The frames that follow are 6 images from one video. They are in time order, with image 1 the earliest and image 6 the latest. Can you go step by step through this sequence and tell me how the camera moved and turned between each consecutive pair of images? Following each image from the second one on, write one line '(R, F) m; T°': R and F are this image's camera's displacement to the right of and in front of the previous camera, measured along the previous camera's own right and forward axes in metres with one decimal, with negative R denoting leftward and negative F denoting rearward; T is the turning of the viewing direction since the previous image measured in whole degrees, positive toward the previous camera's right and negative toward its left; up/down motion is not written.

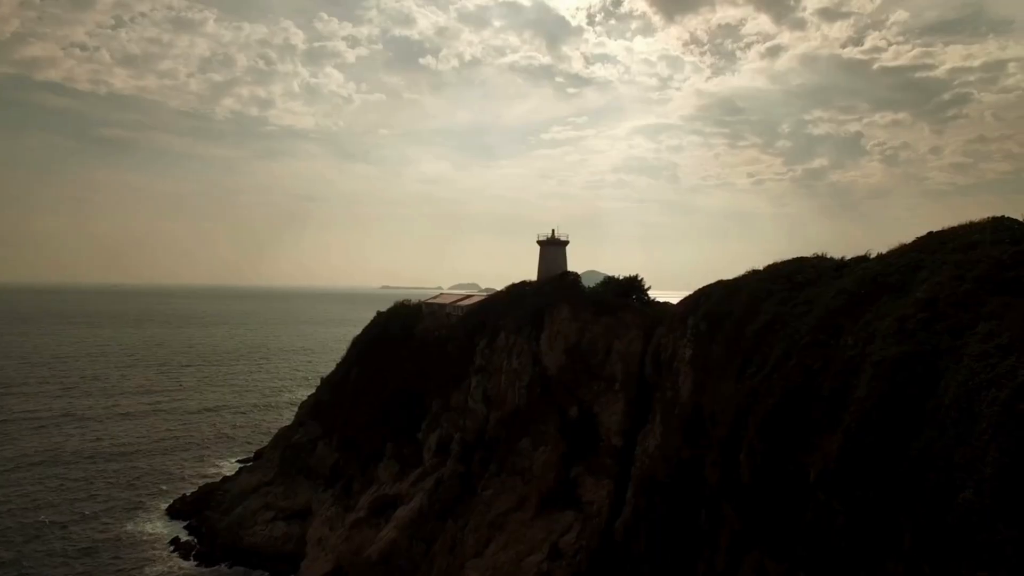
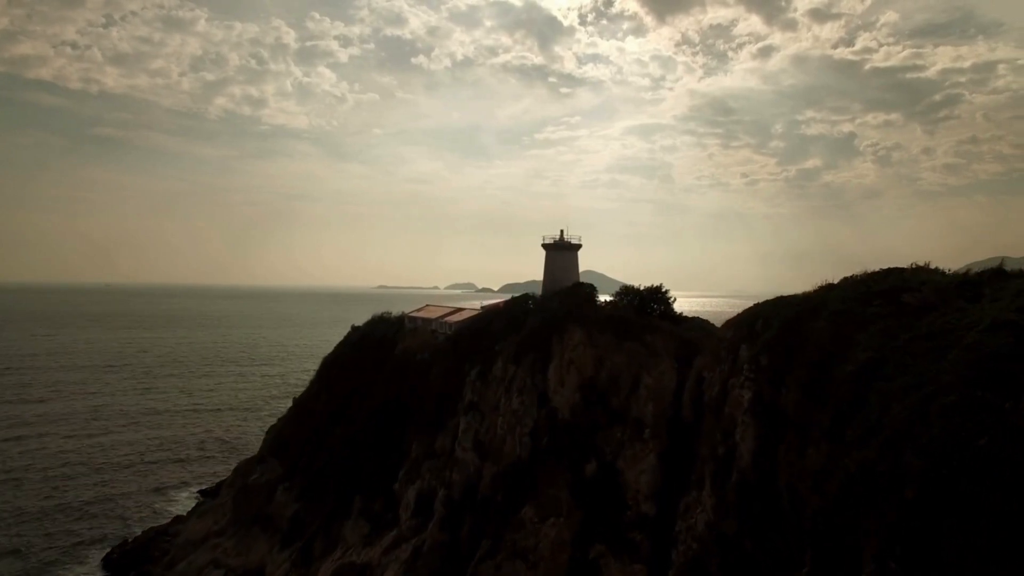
(-0.3, +7.3) m; +1°
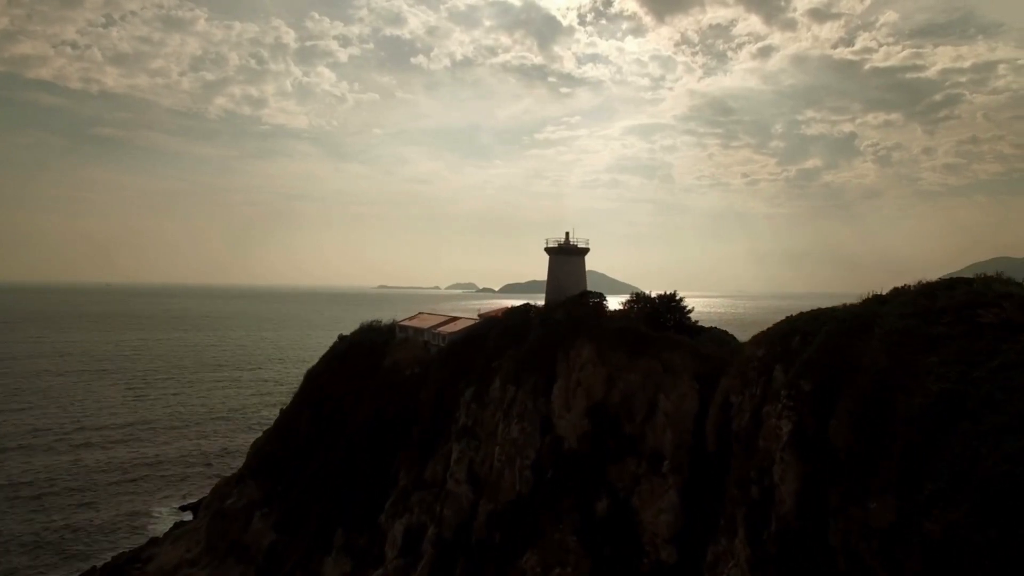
(0.0, +3.2) m; 0°
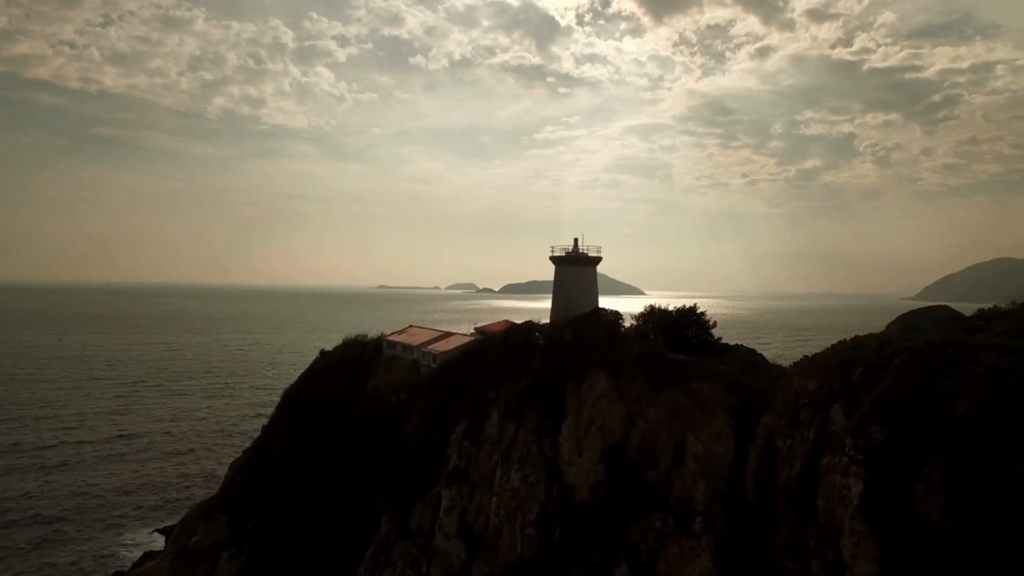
(-0.1, +3.8) m; 0°
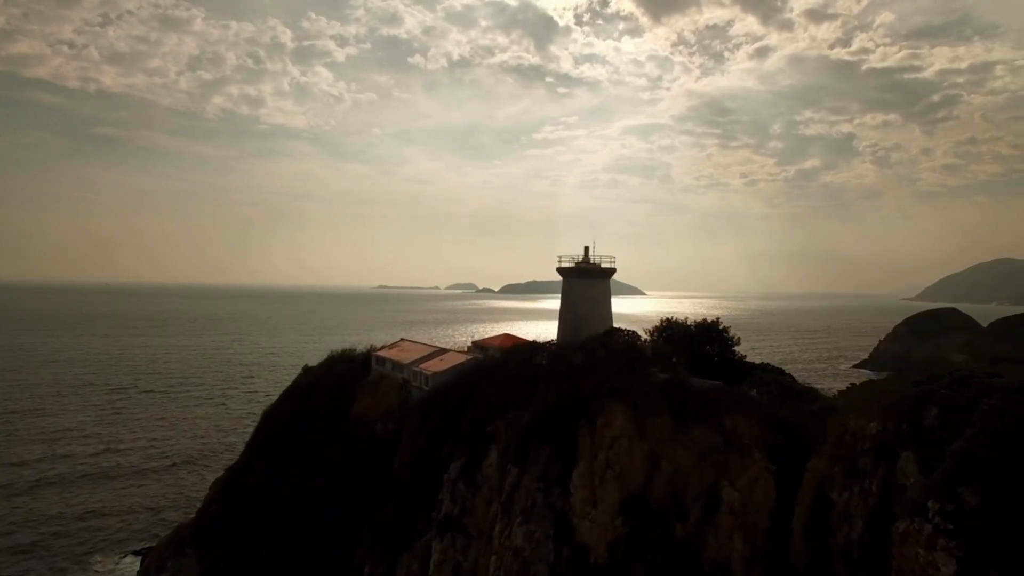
(-0.1, +3.0) m; 0°
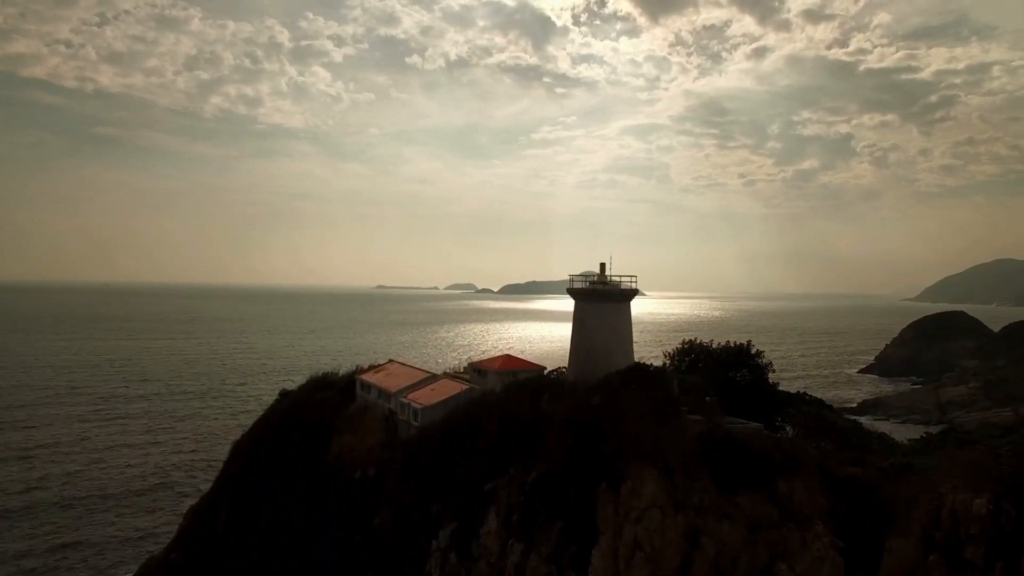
(-0.1, +3.4) m; 0°
